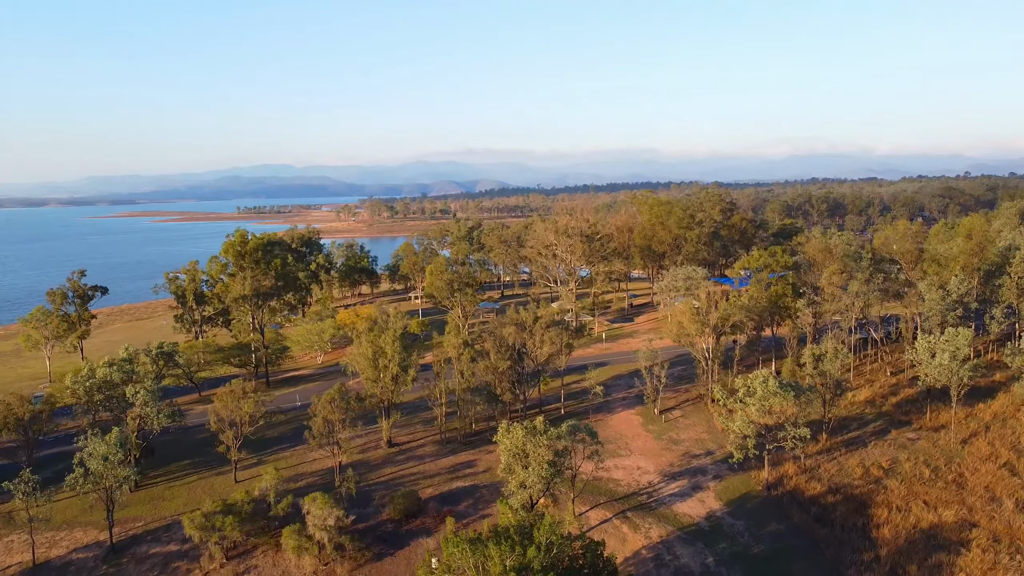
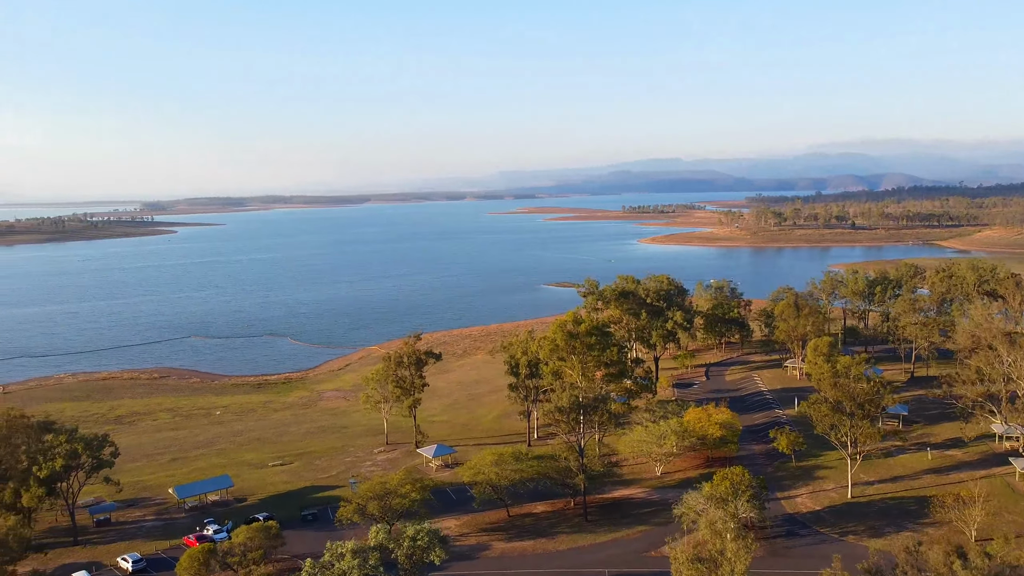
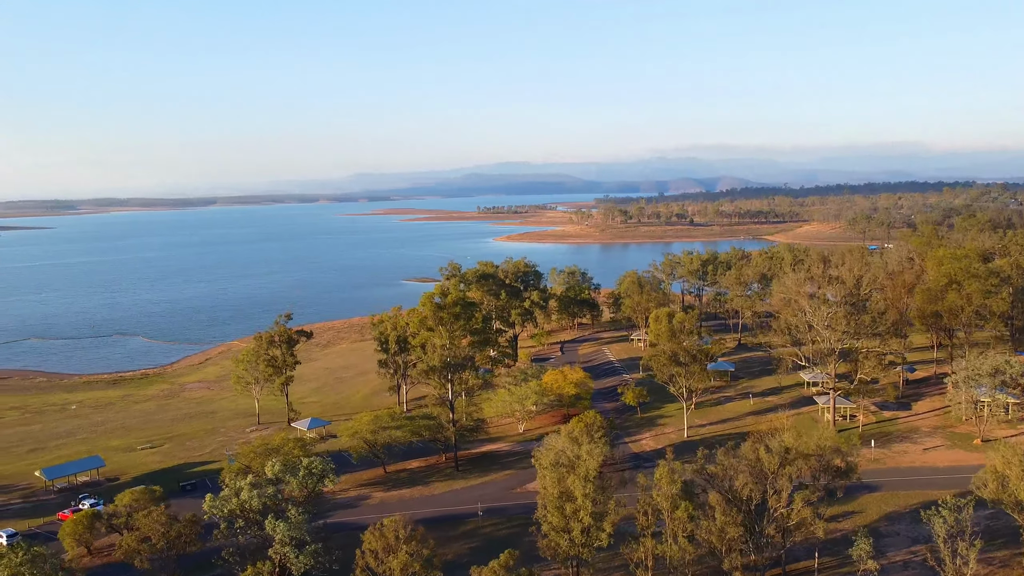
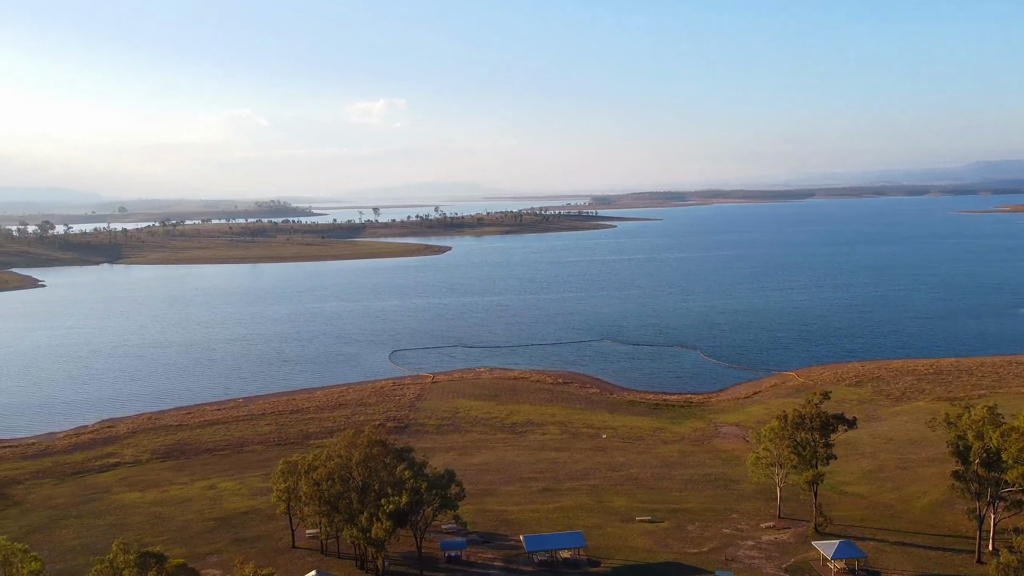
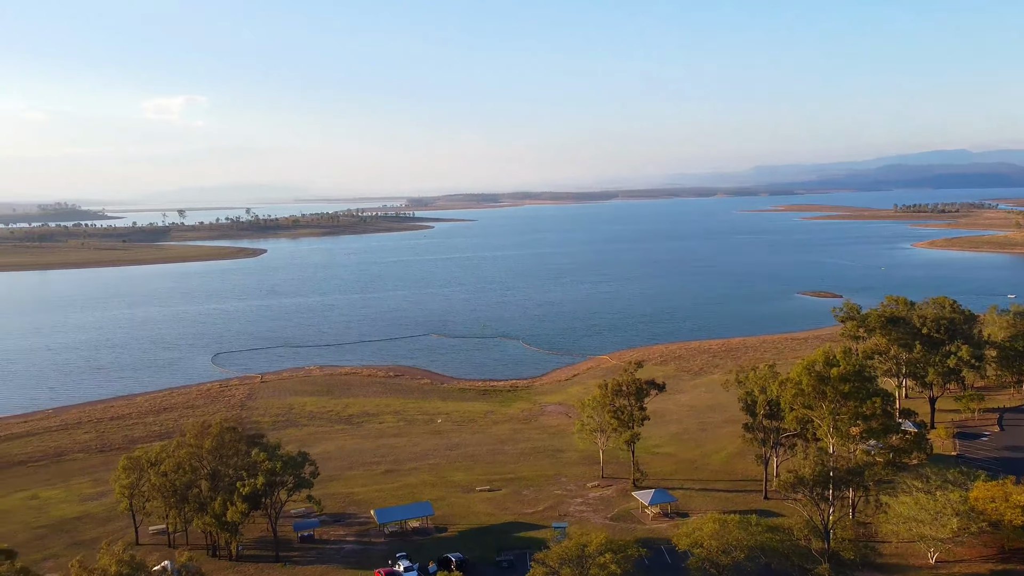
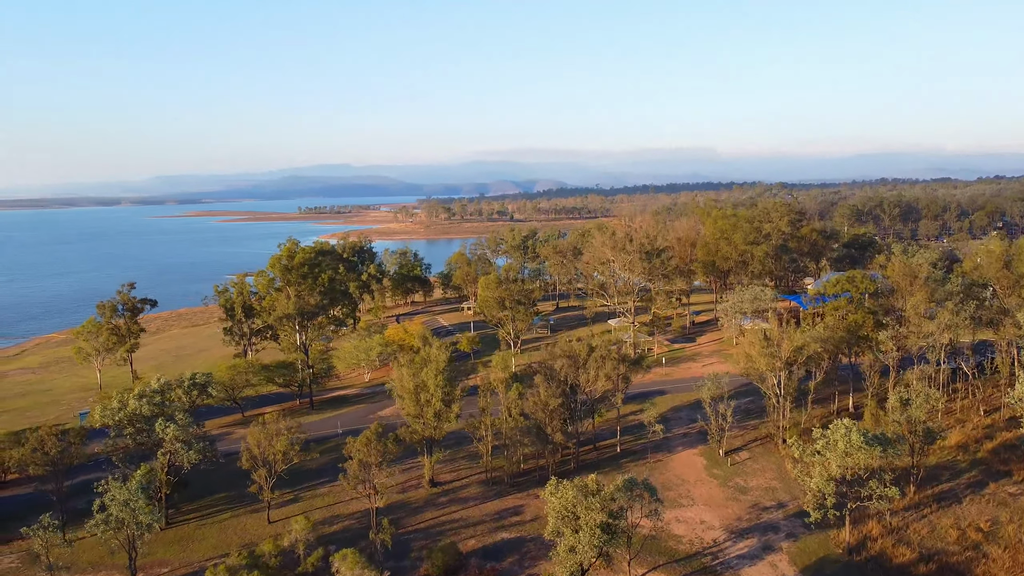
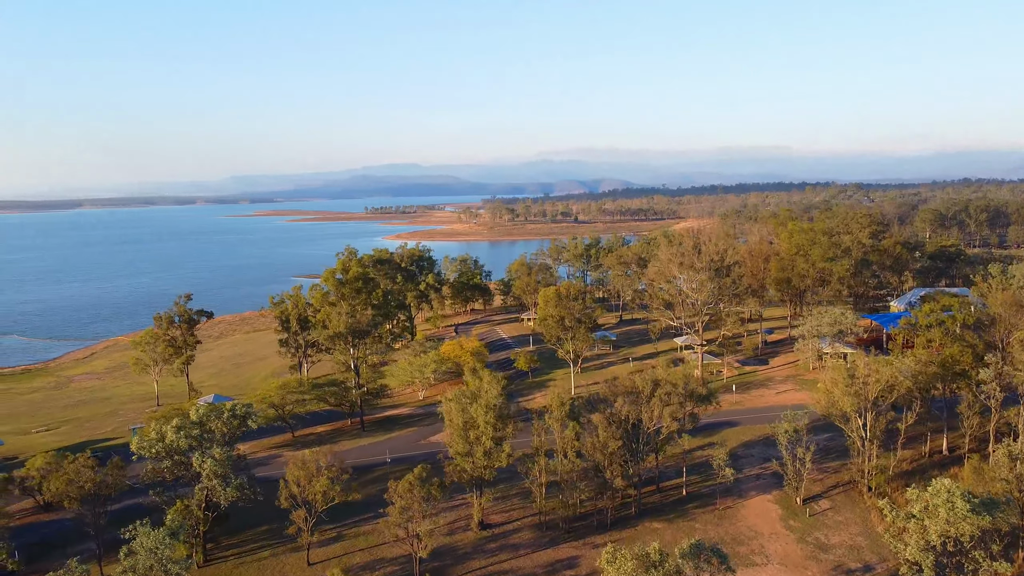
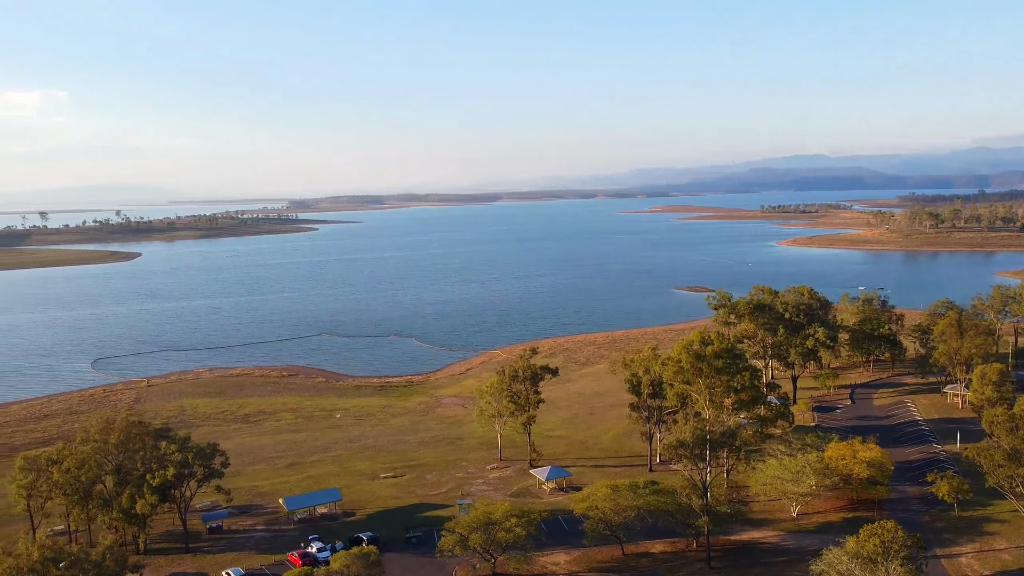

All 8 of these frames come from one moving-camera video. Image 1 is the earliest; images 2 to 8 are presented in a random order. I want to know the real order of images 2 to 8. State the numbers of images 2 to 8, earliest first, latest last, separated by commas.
6, 7, 3, 2, 8, 5, 4
